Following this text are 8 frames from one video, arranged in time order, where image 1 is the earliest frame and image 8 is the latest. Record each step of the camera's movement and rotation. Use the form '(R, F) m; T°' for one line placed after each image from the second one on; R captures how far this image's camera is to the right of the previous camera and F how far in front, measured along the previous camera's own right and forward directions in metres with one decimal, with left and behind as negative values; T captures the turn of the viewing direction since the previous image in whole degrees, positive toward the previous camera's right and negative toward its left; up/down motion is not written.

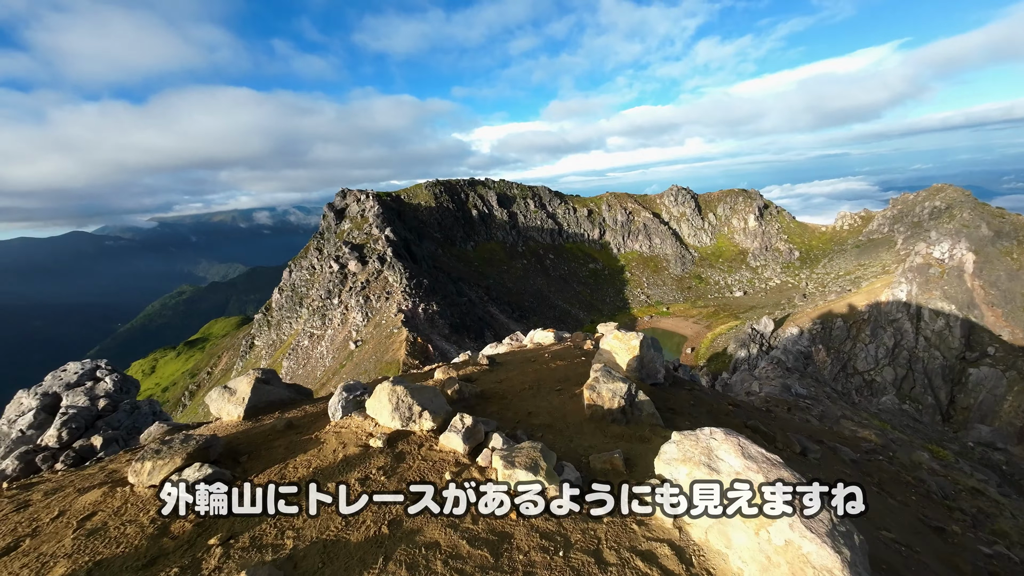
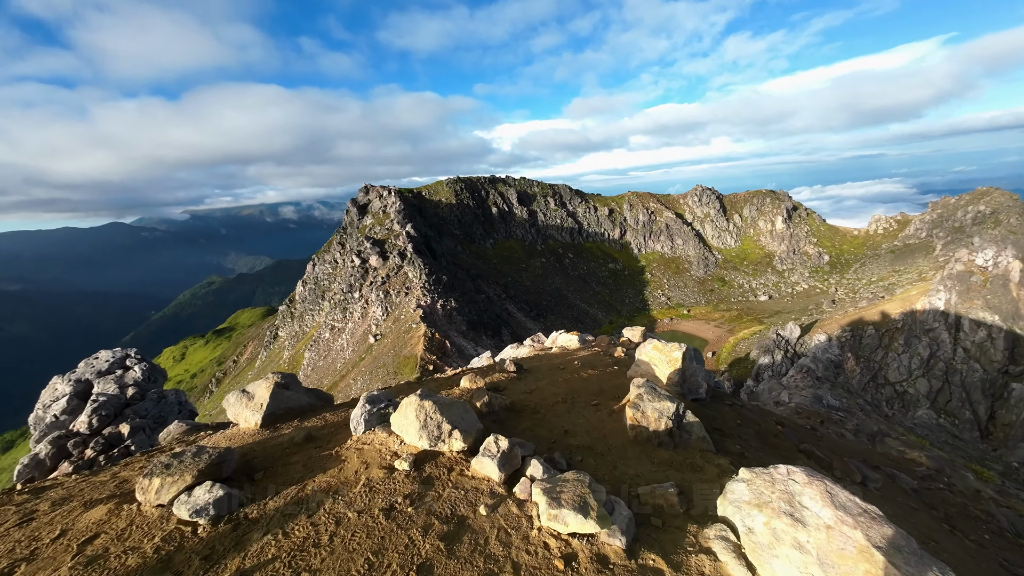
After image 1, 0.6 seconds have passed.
(-0.6, +1.1) m; -3°
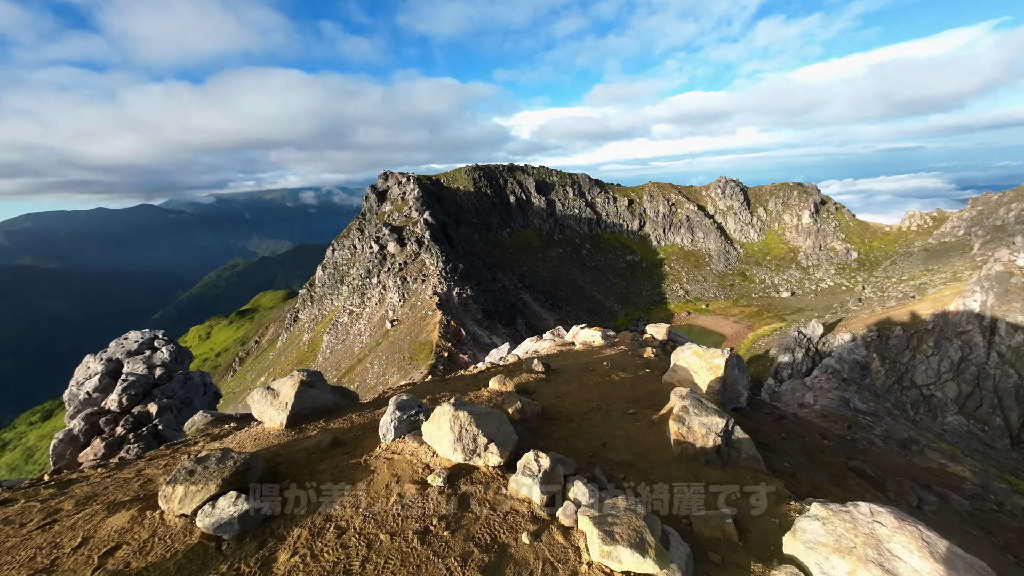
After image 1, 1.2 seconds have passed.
(-0.6, +0.8) m; -2°
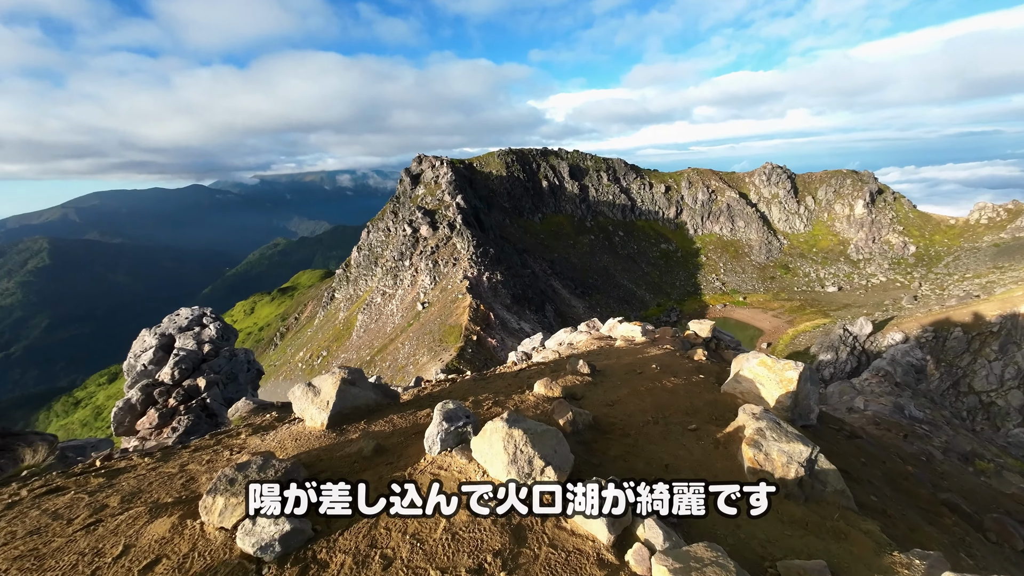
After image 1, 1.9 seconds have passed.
(-0.7, +1.0) m; -4°
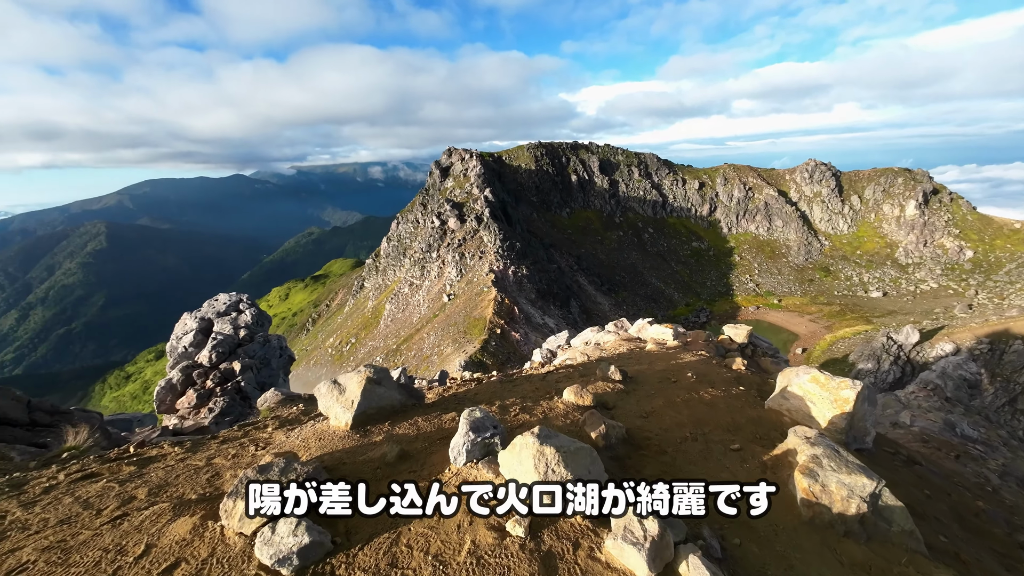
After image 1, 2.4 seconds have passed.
(-0.2, +0.6) m; -4°
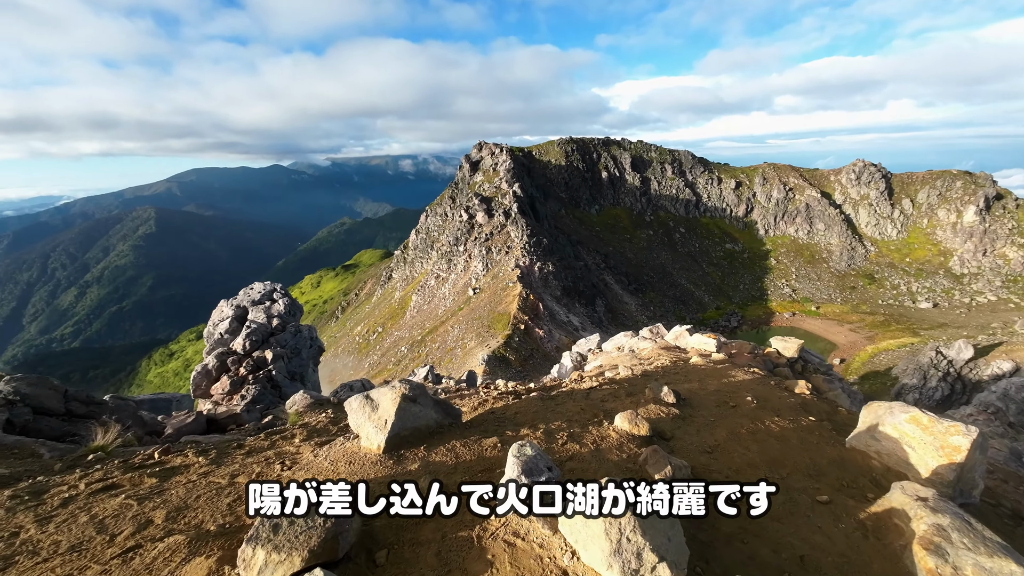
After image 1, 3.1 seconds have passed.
(-0.7, +1.2) m; -4°
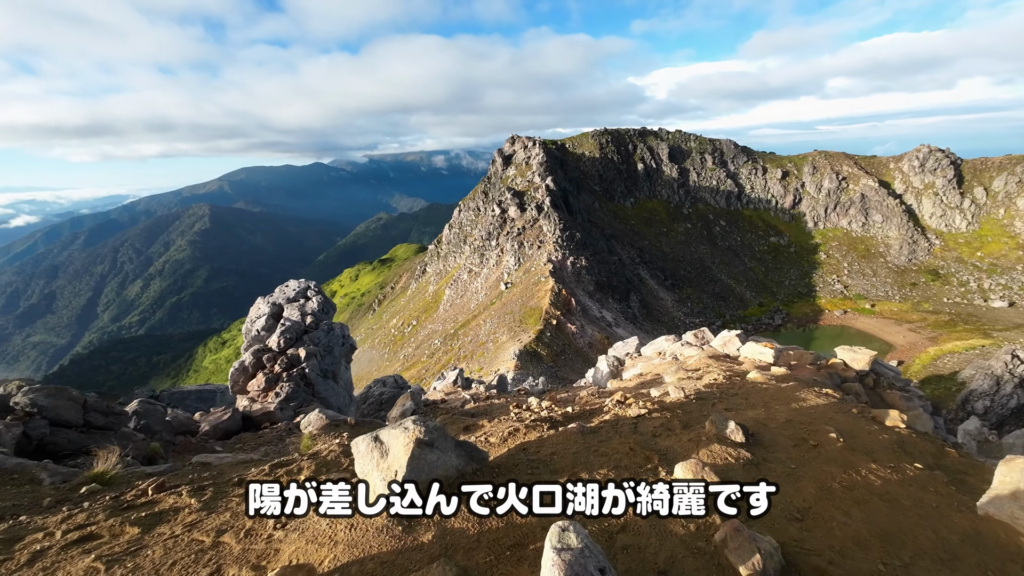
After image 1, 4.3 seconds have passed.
(-0.1, +1.8) m; -5°
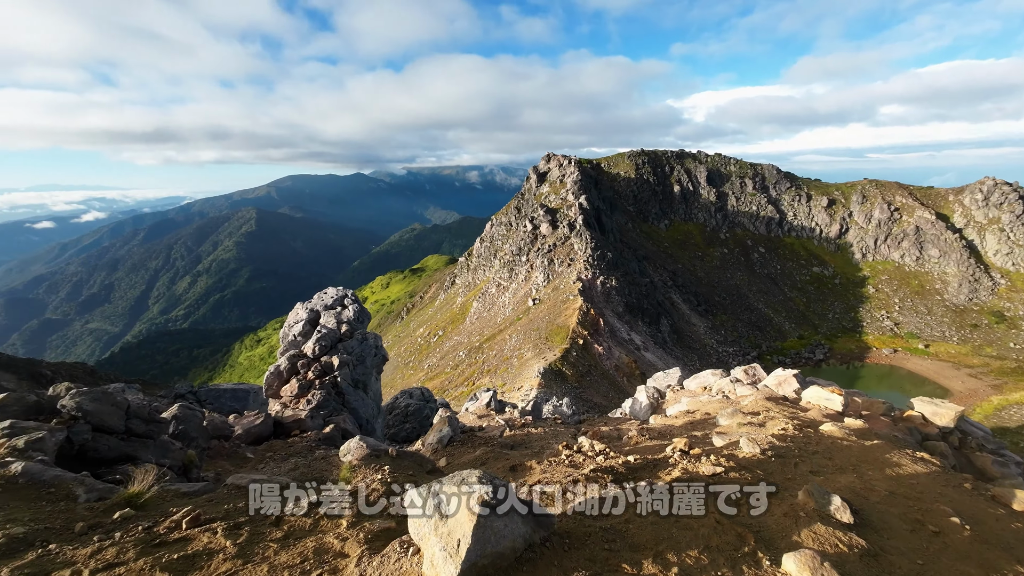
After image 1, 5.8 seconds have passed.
(-1.2, +1.1) m; -4°
